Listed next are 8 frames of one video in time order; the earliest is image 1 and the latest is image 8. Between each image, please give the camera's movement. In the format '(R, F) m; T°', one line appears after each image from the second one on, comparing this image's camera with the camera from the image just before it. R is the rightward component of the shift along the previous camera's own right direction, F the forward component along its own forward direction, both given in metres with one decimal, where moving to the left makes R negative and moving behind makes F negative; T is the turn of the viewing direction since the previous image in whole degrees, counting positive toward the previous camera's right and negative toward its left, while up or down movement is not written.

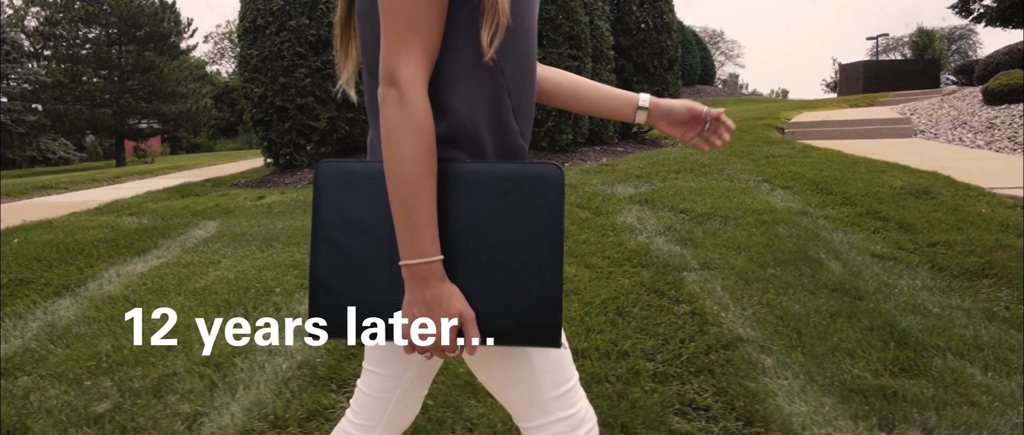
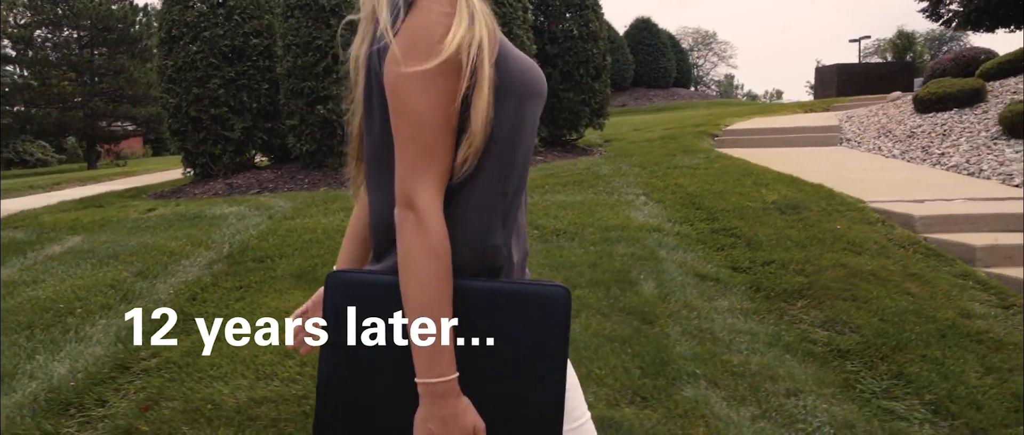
(+1.0, 0.0) m; -1°
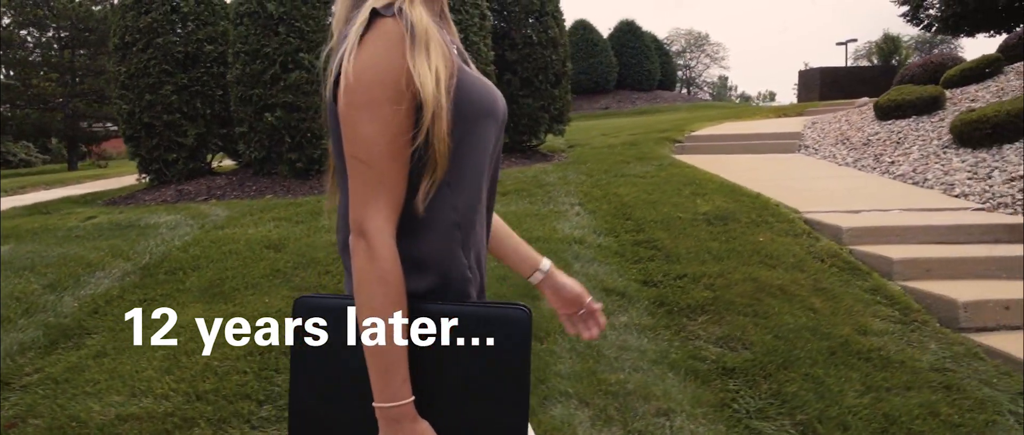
(+0.5, 0.0) m; 0°
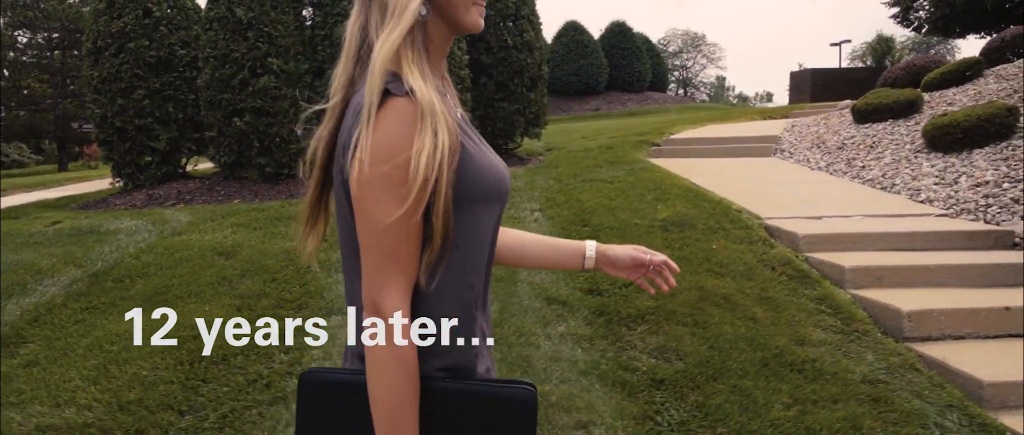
(+0.3, 0.0) m; 0°
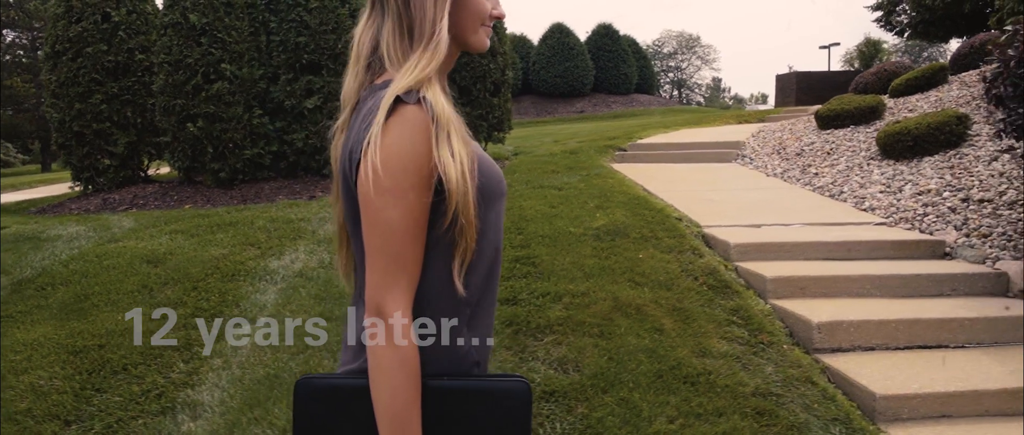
(+0.5, 0.0) m; 0°
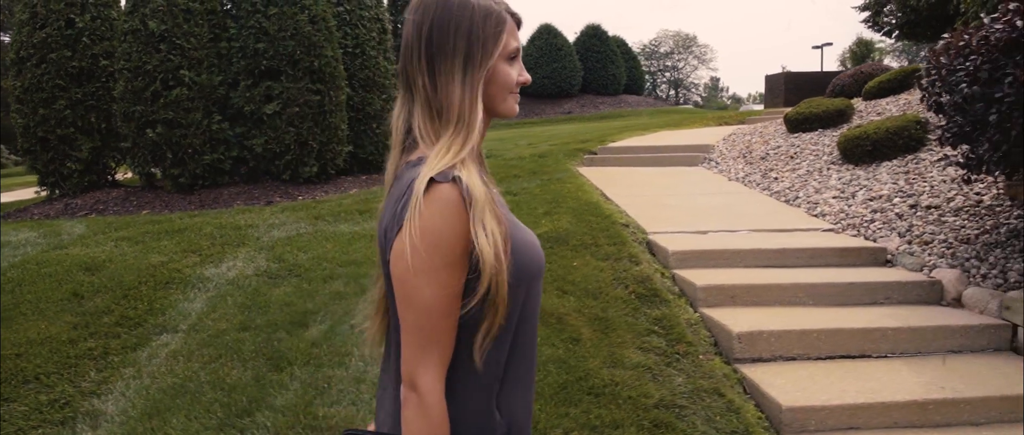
(+0.5, 0.0) m; 0°
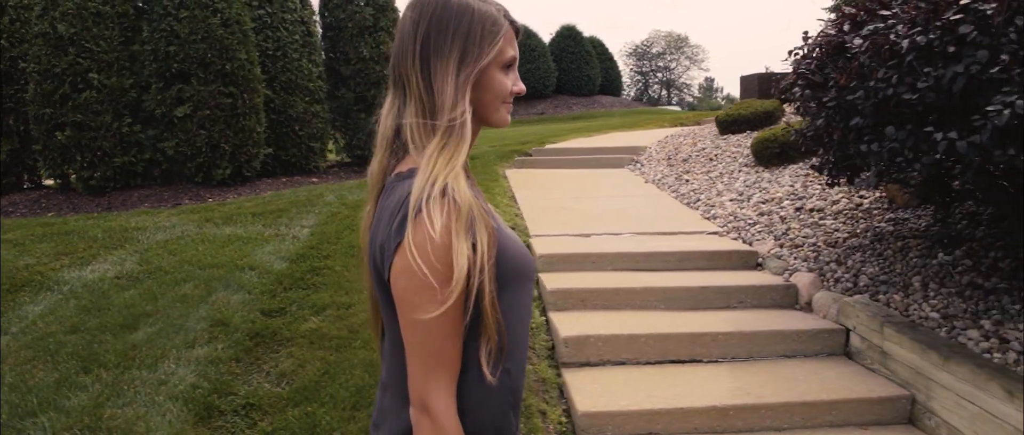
(+1.0, 0.0) m; -1°
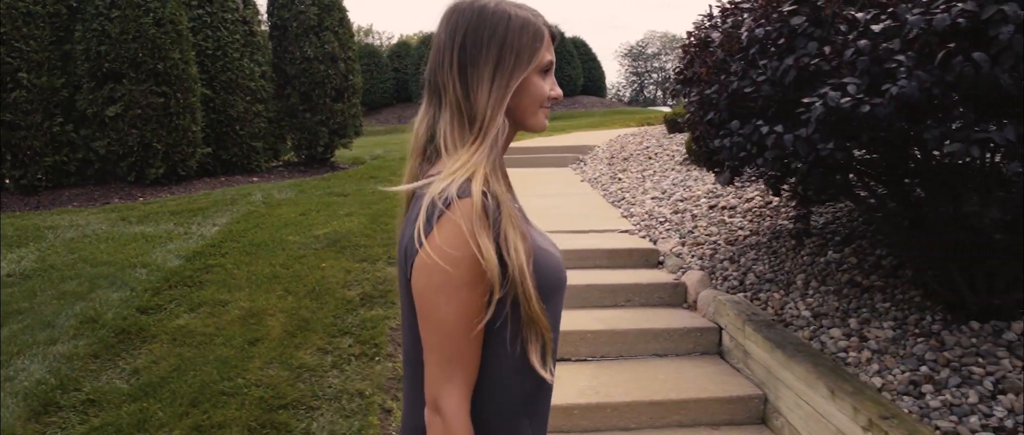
(+0.8, 0.0) m; -1°
